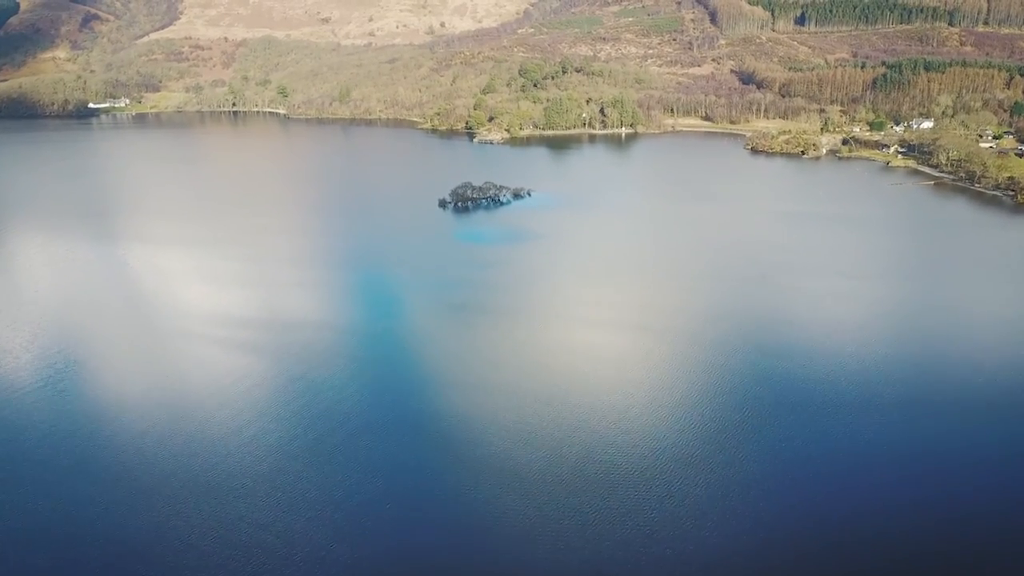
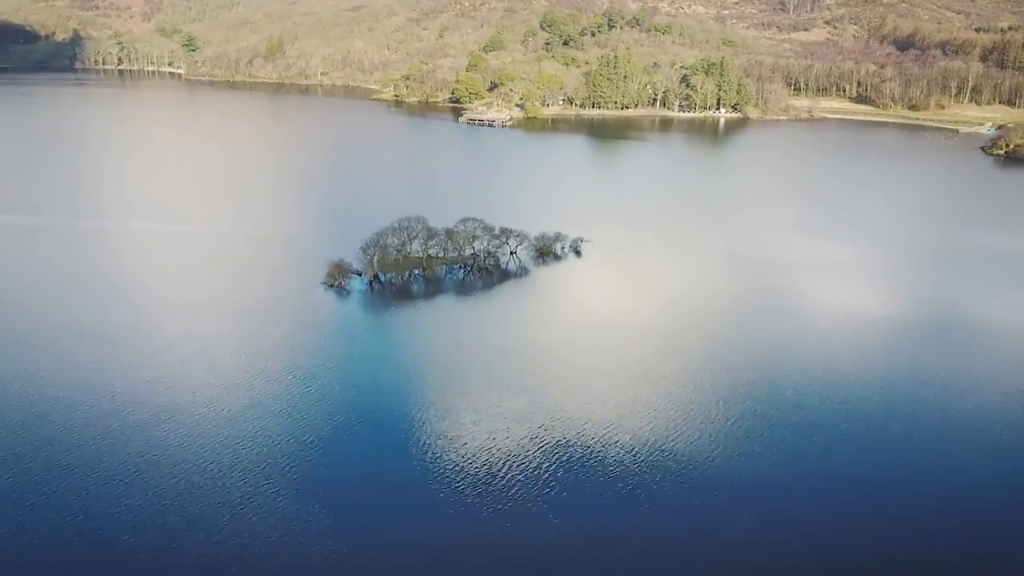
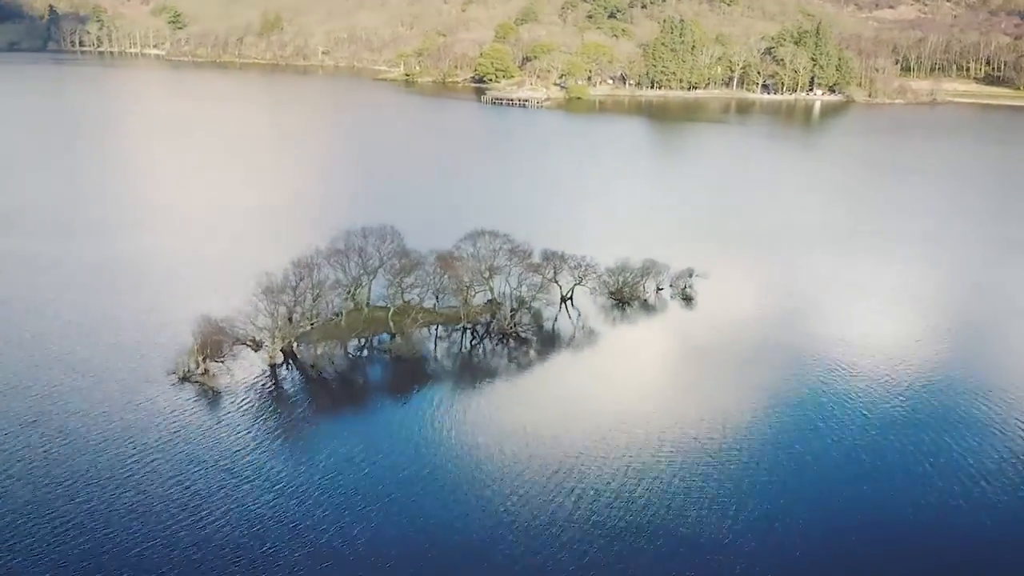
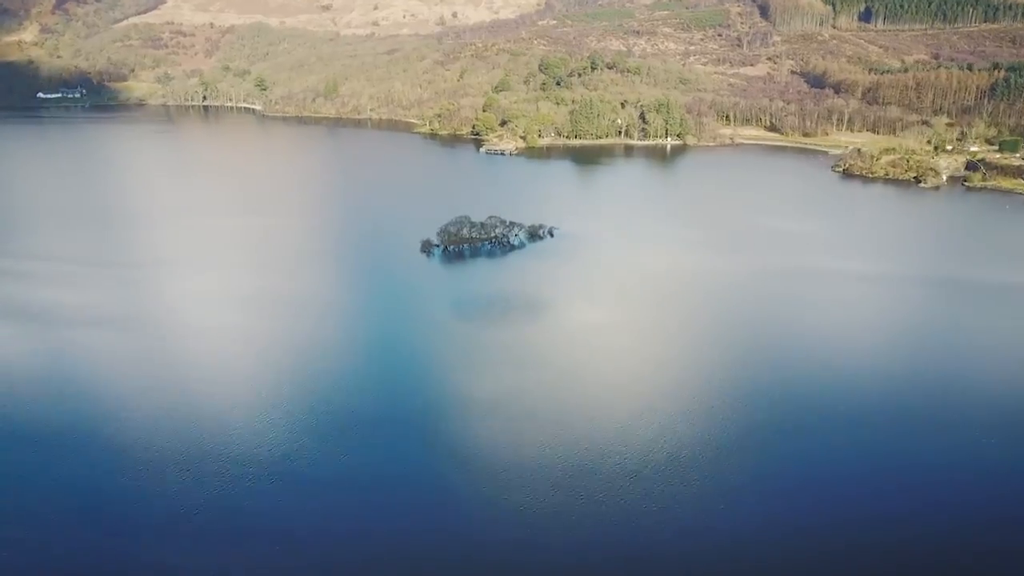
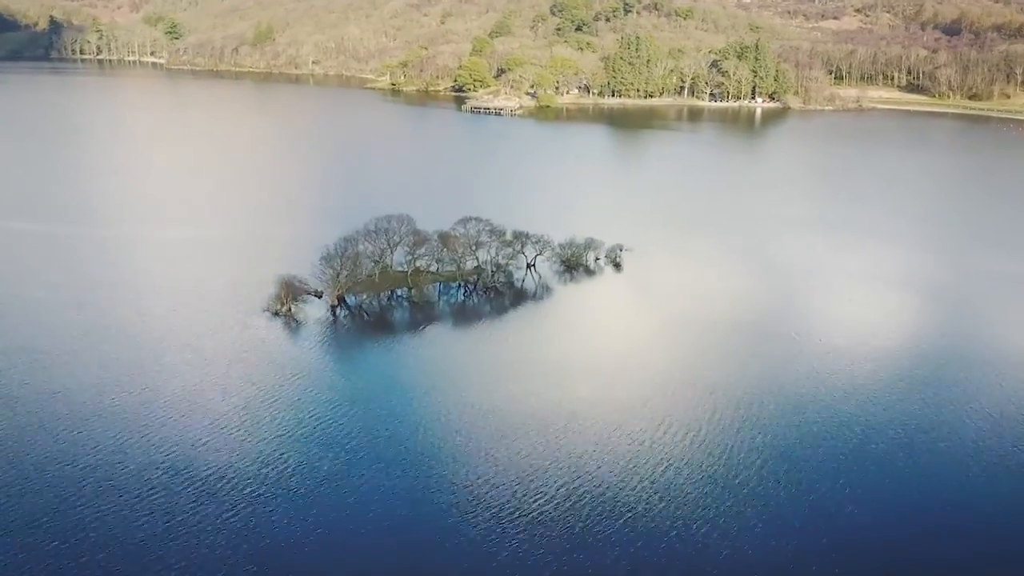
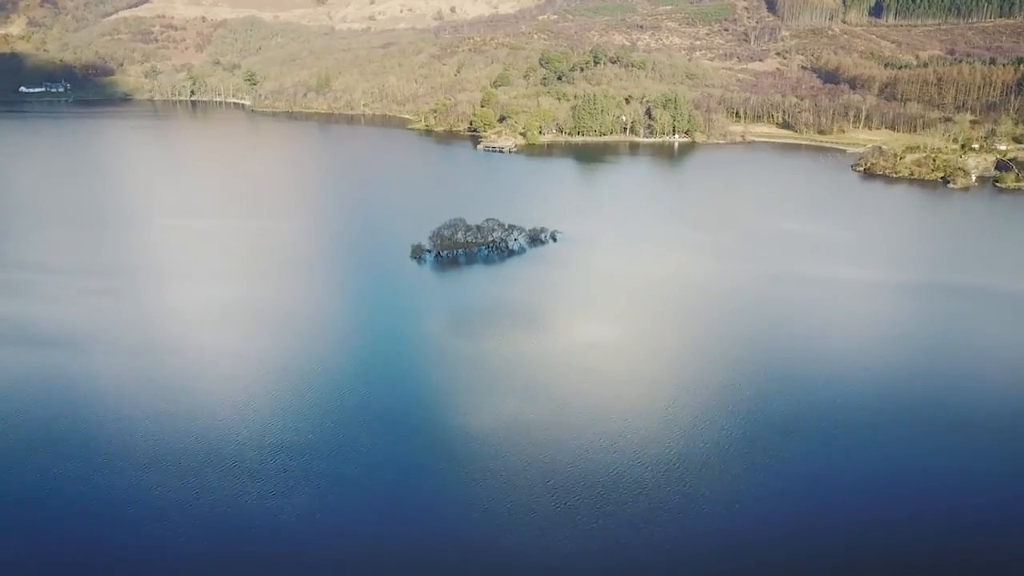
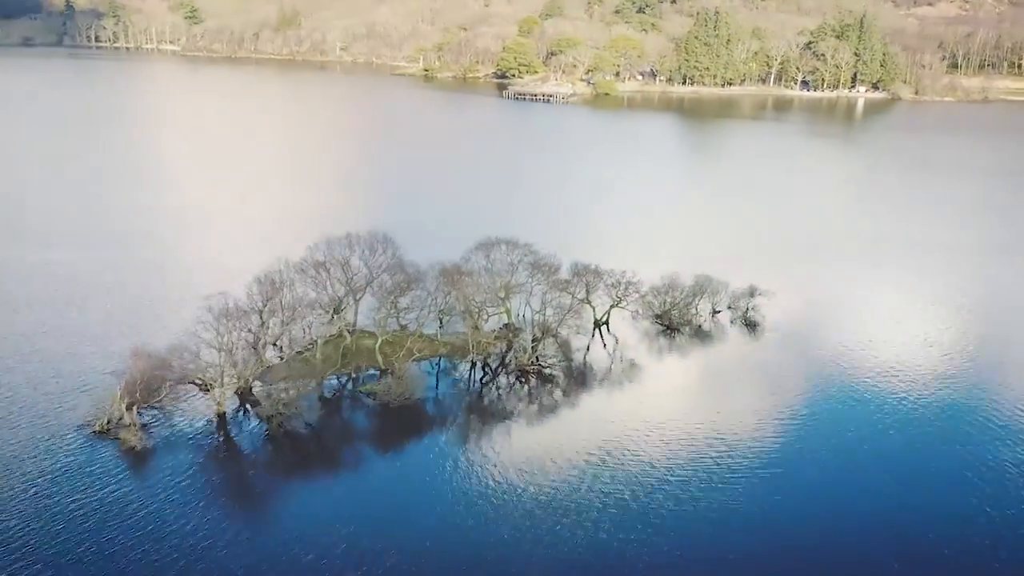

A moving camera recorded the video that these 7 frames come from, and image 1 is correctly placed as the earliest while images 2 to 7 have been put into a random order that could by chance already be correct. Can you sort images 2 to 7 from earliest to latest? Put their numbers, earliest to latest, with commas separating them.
4, 6, 2, 5, 3, 7
